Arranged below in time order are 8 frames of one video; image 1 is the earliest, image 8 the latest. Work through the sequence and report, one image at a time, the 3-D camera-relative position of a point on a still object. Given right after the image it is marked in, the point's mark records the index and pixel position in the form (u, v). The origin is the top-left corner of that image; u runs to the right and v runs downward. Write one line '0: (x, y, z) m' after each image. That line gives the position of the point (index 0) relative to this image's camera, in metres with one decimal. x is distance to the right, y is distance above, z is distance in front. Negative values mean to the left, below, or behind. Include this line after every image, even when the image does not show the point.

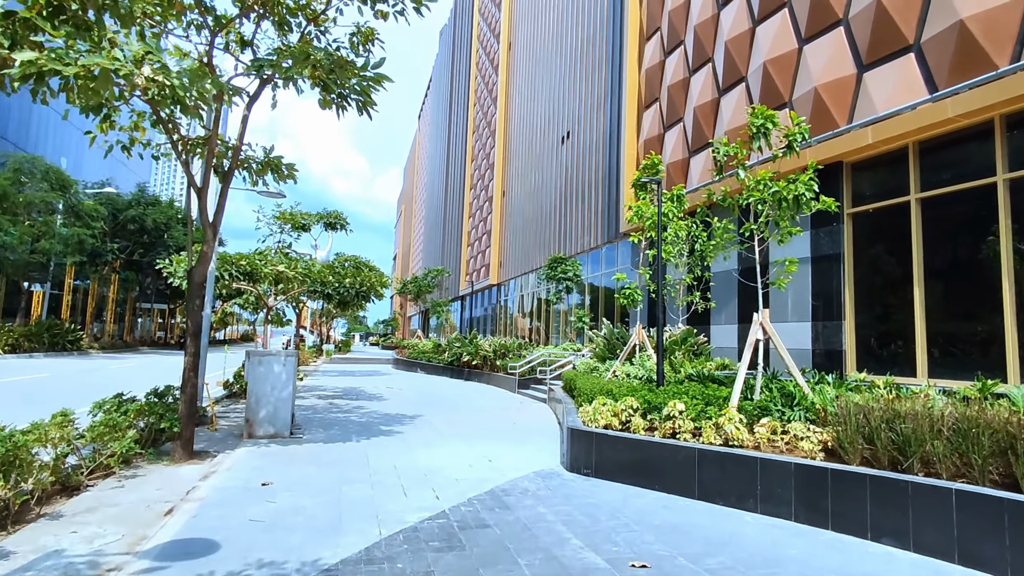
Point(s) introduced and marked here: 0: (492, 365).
0: (-0.7, -2.7, +19.5) m
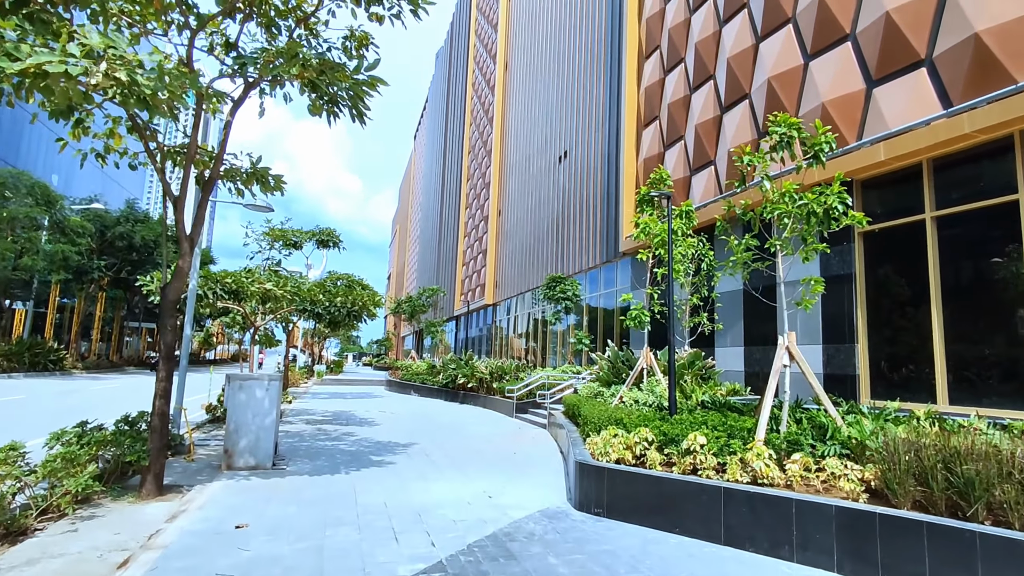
0: (-0.8, -3.3, +18.8) m
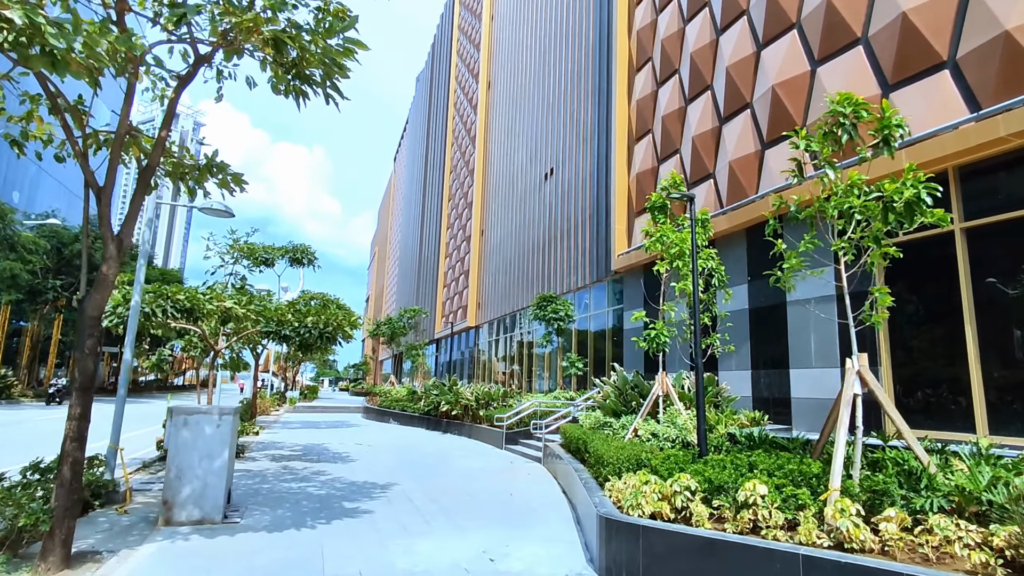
0: (-1.2, -3.9, +17.5) m
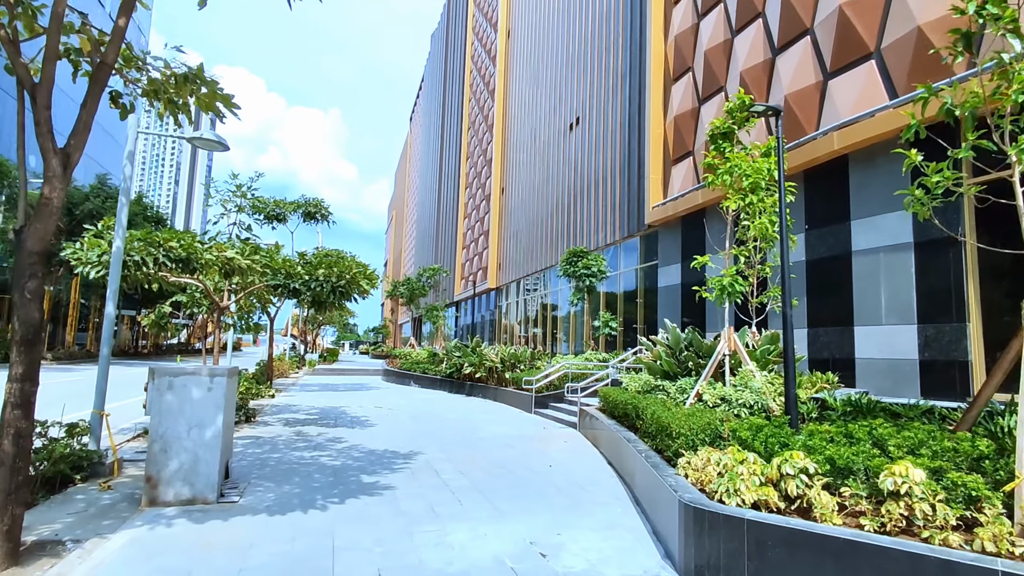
0: (-0.4, -2.7, +16.5) m
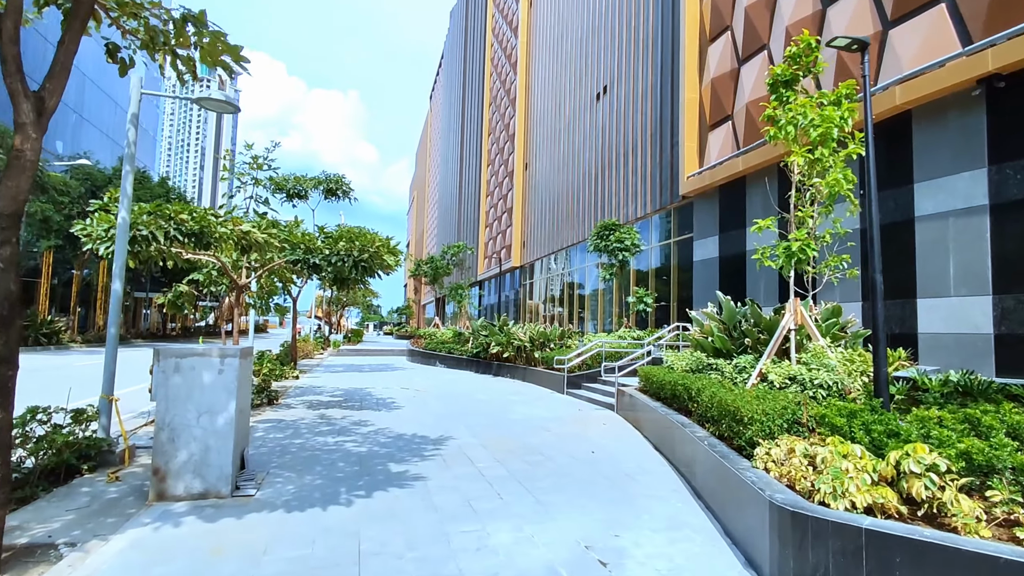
0: (+0.5, -2.0, +15.9) m
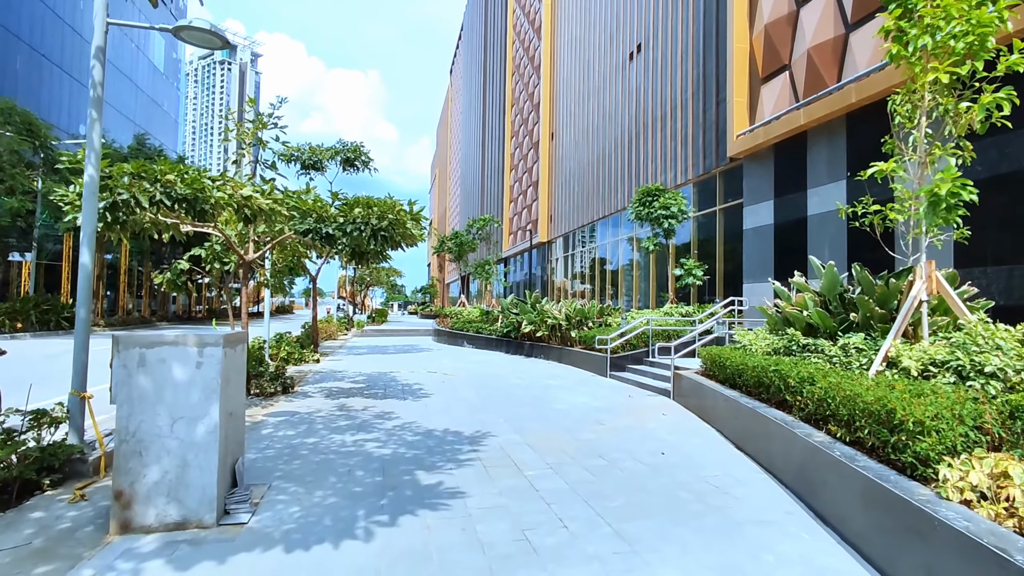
0: (+1.3, -1.3, +14.7) m
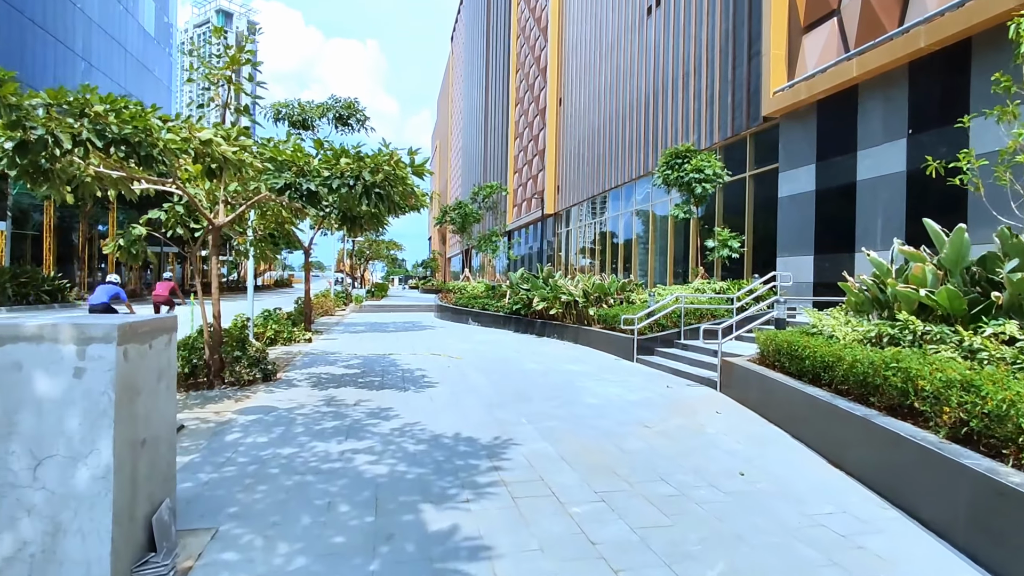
0: (+1.6, -0.7, +13.3) m
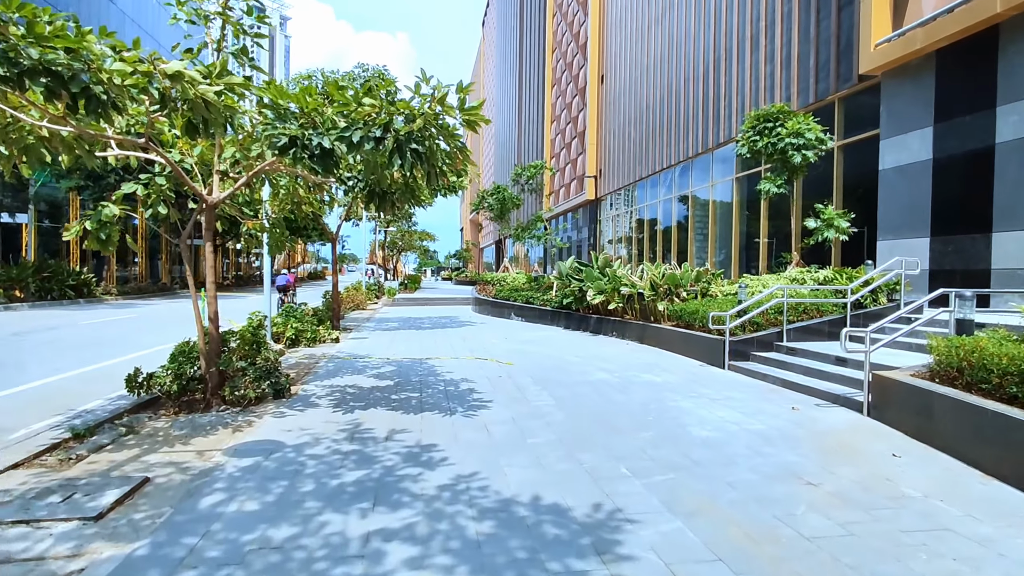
0: (+2.7, -0.5, +11.4) m
